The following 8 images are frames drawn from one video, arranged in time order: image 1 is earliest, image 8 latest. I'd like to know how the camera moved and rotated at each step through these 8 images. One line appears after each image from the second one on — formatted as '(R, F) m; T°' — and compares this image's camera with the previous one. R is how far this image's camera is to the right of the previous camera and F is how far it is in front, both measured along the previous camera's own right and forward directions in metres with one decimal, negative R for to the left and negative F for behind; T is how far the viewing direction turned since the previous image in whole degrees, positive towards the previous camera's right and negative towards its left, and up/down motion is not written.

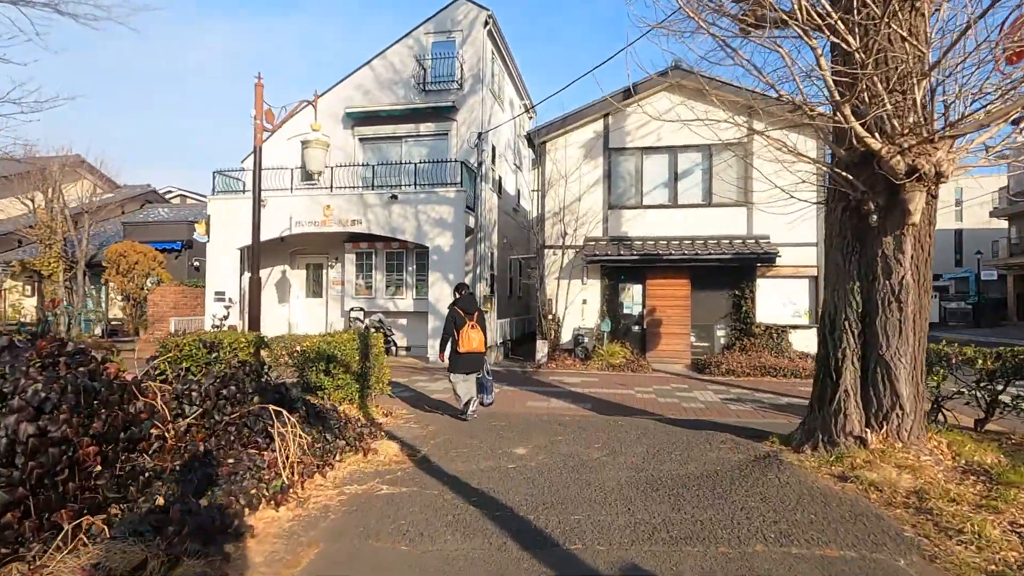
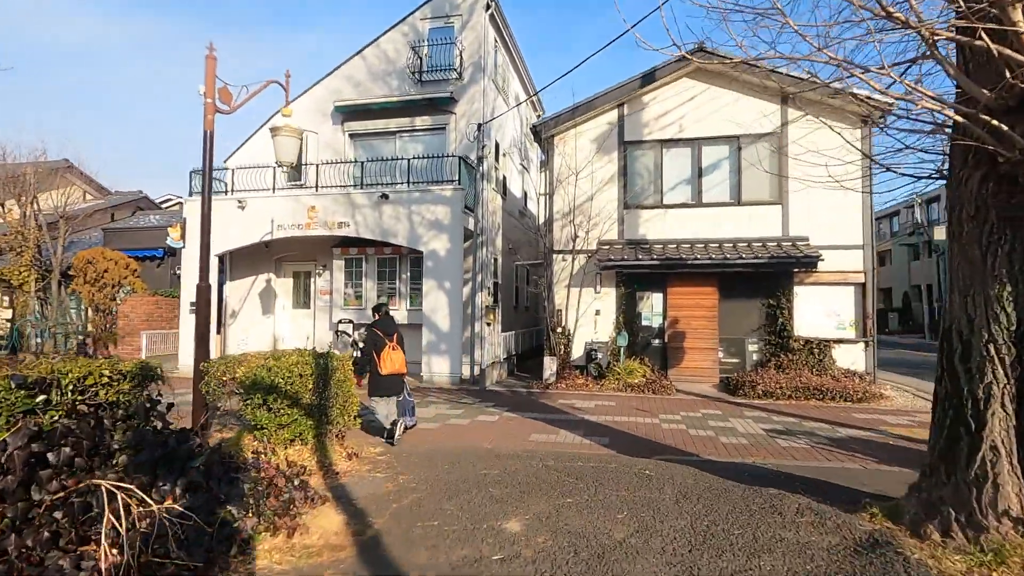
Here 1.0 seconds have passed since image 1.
(+0.2, +1.7) m; -1°
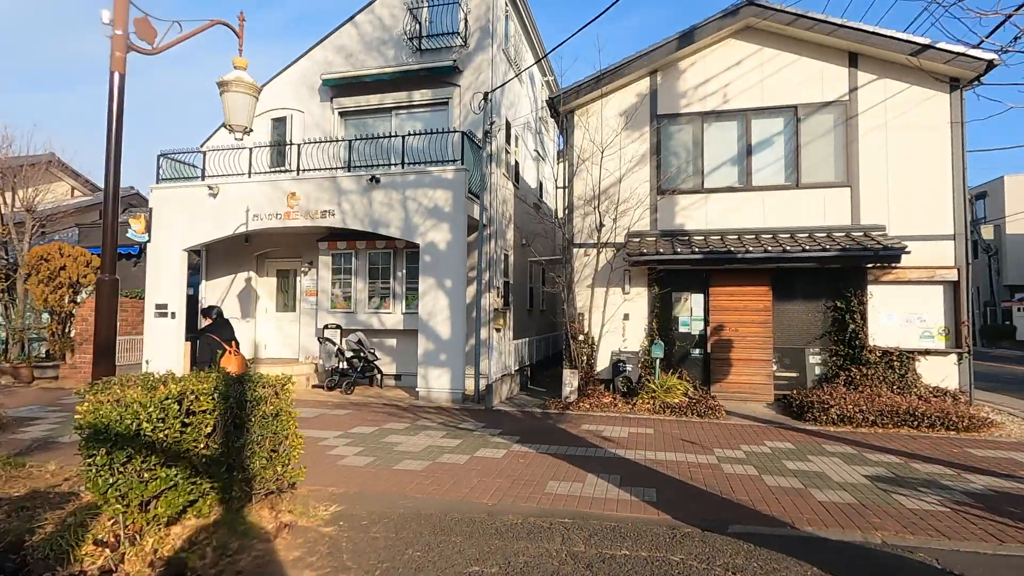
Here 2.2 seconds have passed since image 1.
(+0.1, +2.3) m; -2°
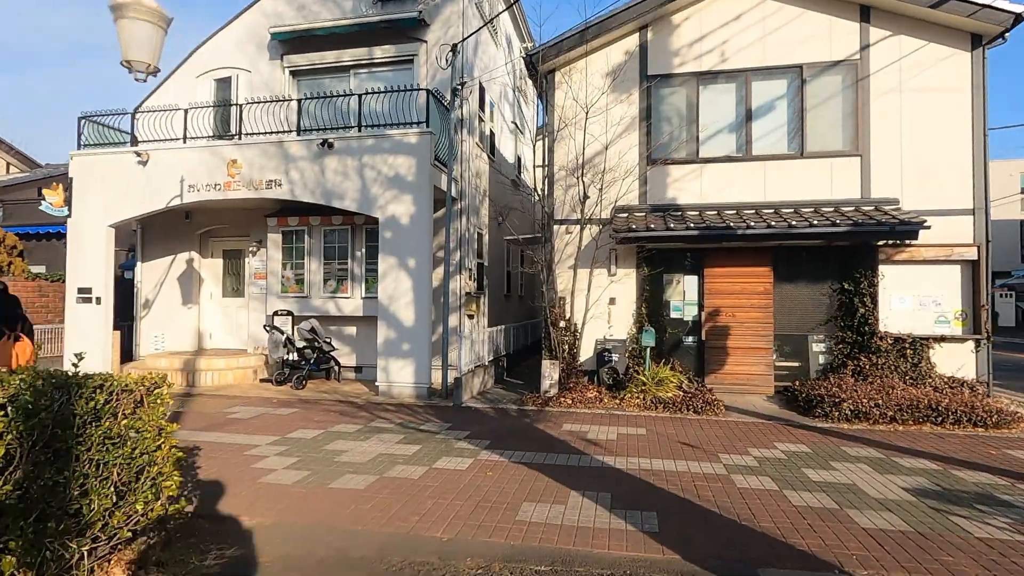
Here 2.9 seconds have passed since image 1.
(+0.2, +1.4) m; +2°
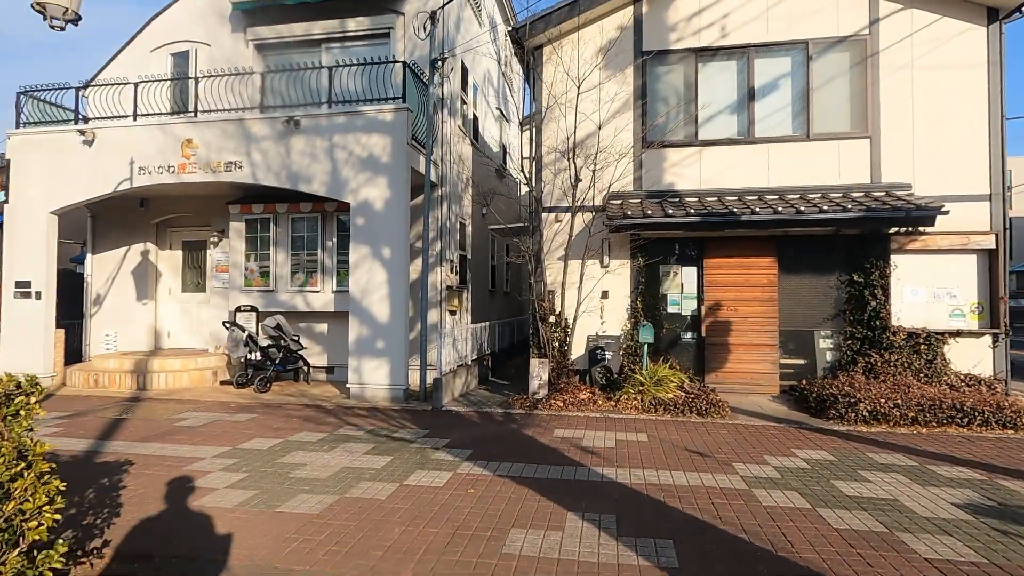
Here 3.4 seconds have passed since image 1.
(0.0, +0.9) m; +2°
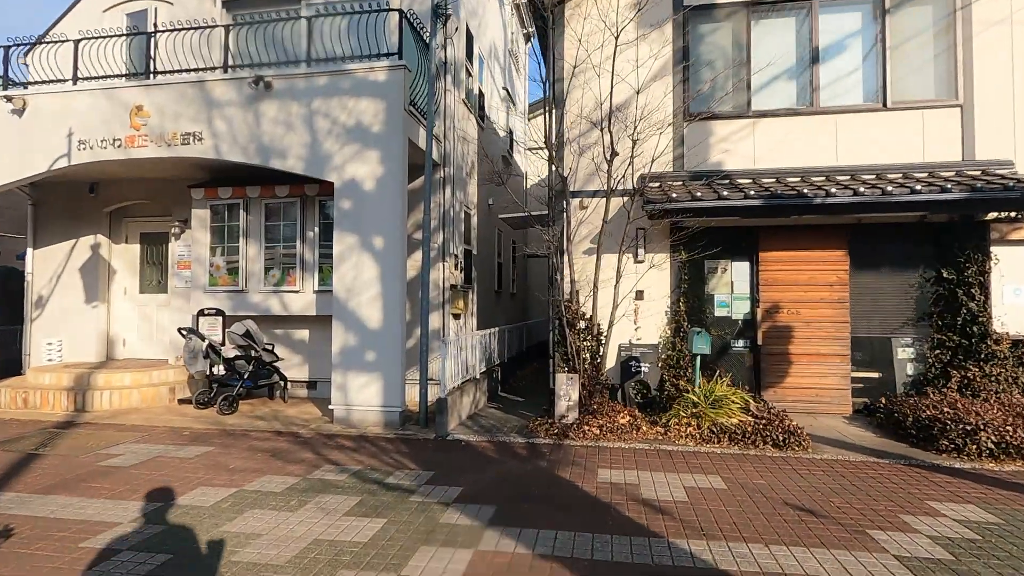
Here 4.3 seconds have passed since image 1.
(-0.4, +1.8) m; +1°
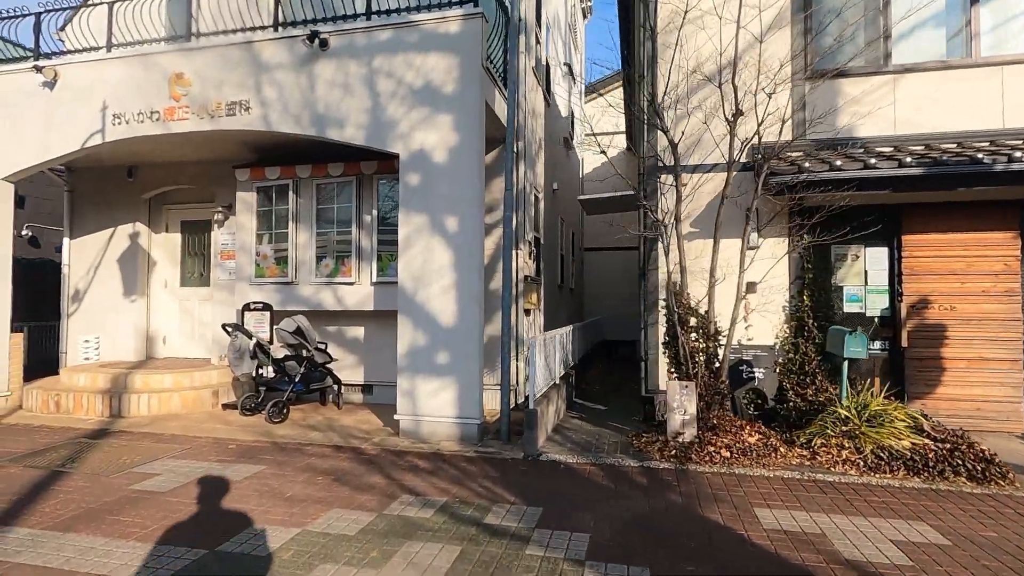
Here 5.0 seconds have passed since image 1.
(-0.8, +1.2) m; -3°
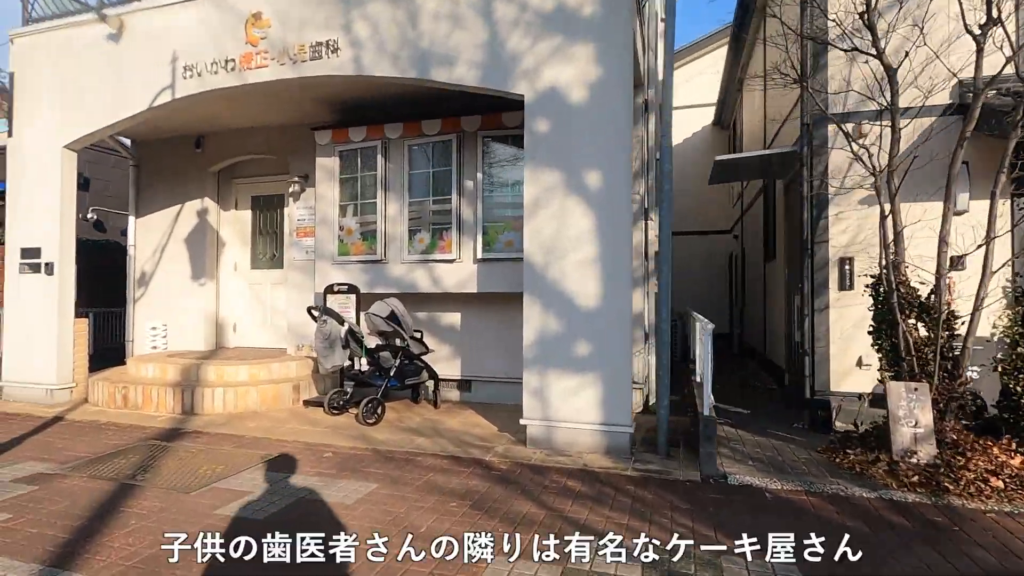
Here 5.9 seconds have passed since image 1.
(-1.1, +1.3) m; -4°
